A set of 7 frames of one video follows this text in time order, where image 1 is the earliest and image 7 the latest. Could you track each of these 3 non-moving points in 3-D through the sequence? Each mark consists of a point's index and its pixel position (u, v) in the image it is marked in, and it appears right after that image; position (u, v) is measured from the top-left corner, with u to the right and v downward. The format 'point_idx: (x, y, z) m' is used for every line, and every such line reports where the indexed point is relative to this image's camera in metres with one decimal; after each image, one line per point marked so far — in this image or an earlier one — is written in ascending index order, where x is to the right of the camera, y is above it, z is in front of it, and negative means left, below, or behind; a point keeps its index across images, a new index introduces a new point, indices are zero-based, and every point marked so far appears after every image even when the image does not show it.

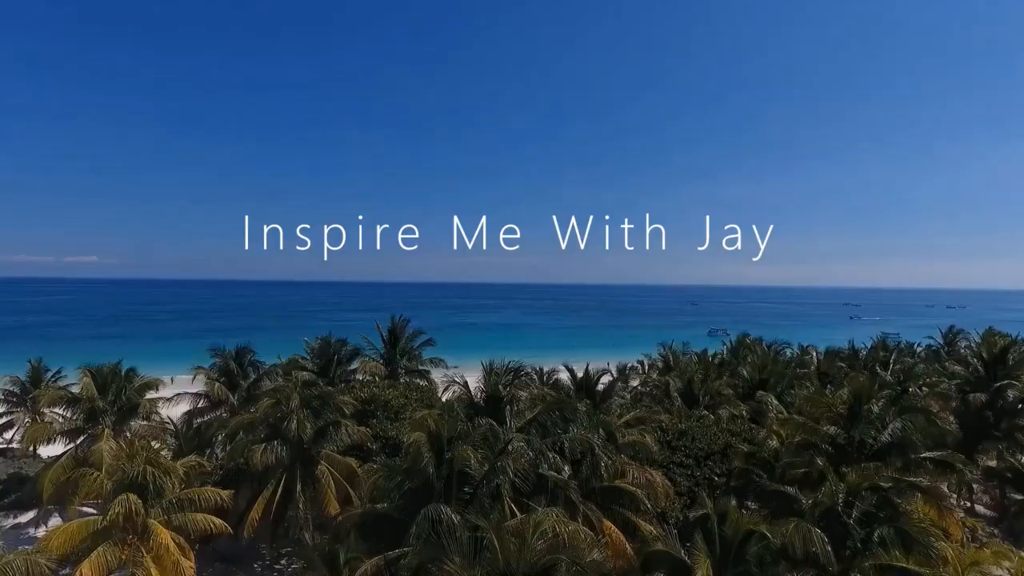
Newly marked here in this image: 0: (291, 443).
0: (-5.6, -3.9, +13.9) m
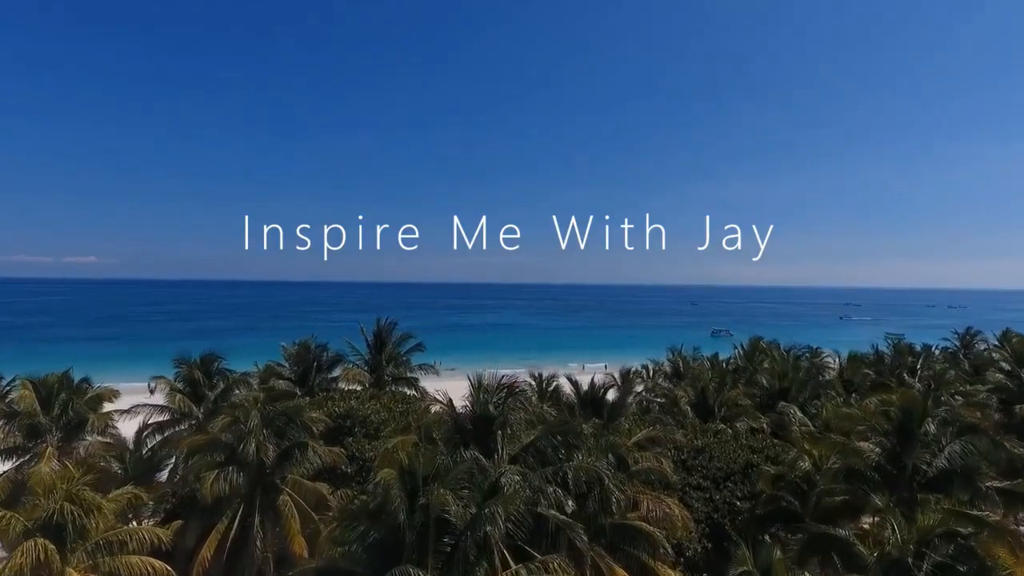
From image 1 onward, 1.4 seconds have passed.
0: (-5.7, -3.9, +12.0) m
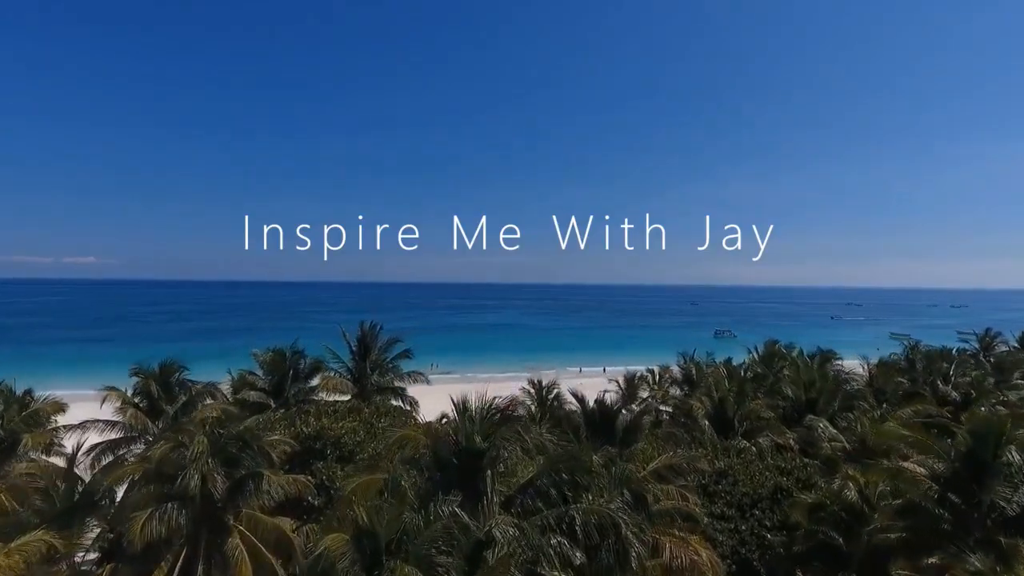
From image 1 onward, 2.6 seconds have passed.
0: (-5.8, -3.9, +10.0) m
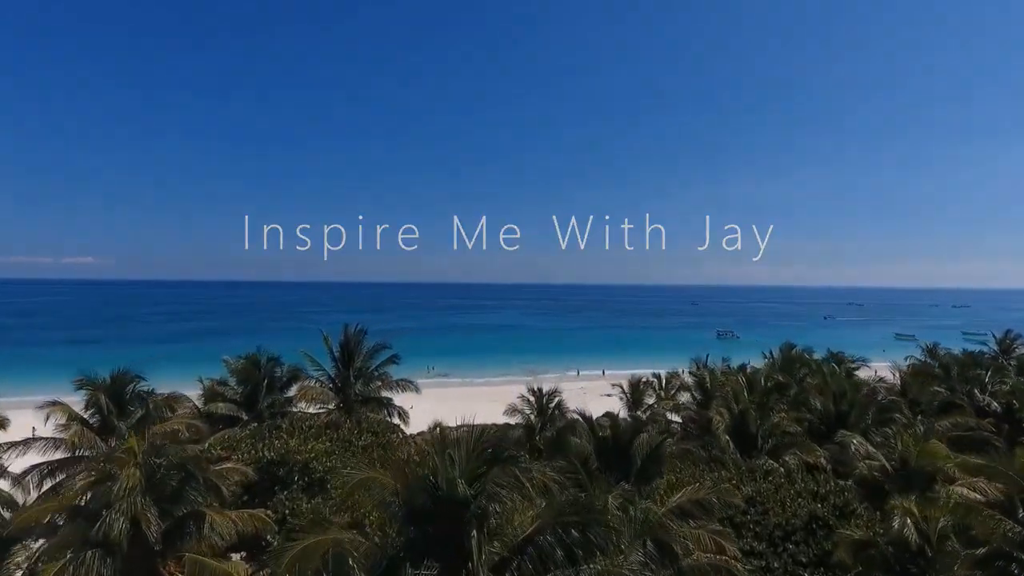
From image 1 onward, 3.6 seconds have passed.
0: (-5.9, -3.9, +8.2) m
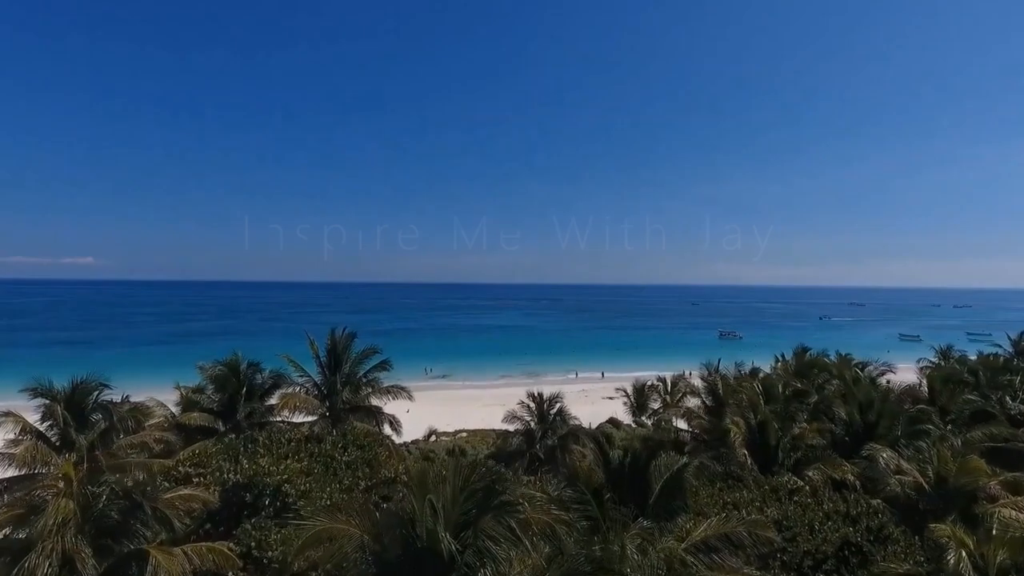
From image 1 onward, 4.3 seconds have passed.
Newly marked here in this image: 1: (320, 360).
0: (-5.9, -3.9, +7.0) m
1: (-6.0, -2.3, +17.2) m
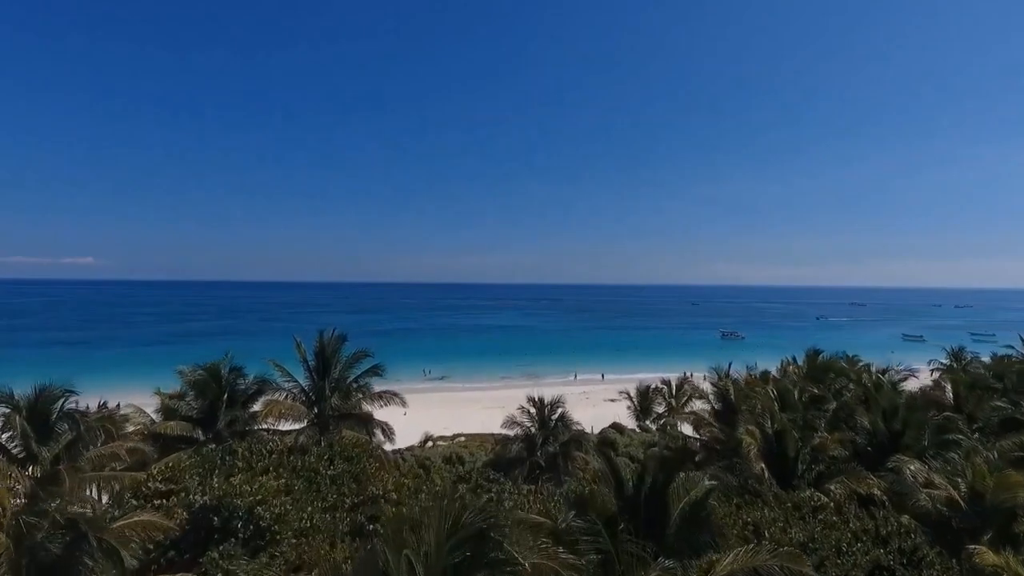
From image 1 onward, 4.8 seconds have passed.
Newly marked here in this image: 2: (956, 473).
0: (-5.9, -3.9, +6.0) m
1: (-6.0, -2.3, +16.2) m
2: (+10.1, -4.2, +12.6) m
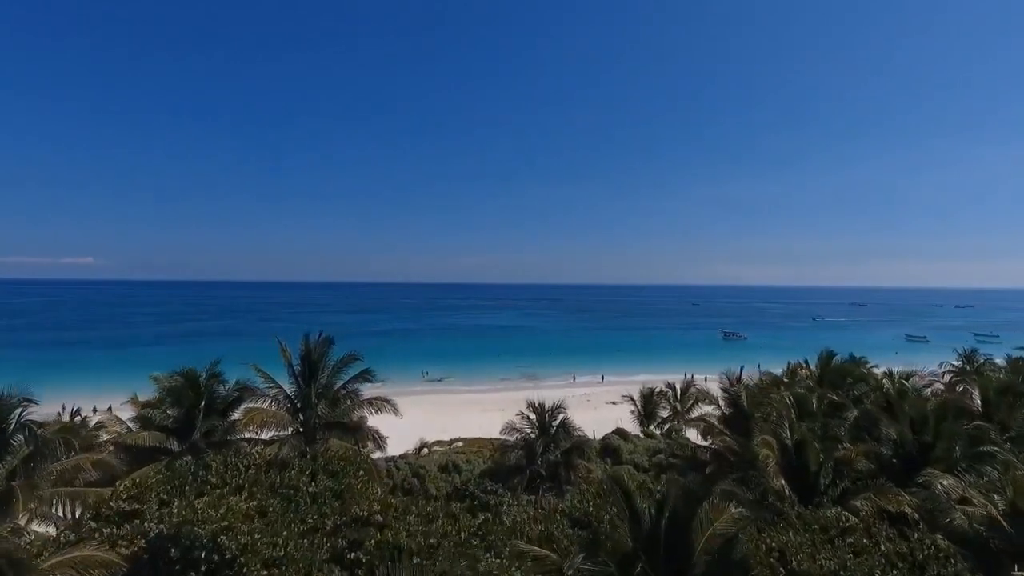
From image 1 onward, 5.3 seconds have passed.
0: (-5.9, -3.9, +5.0) m
1: (-6.0, -2.3, +15.2) m
2: (+10.0, -4.2, +11.6) m
